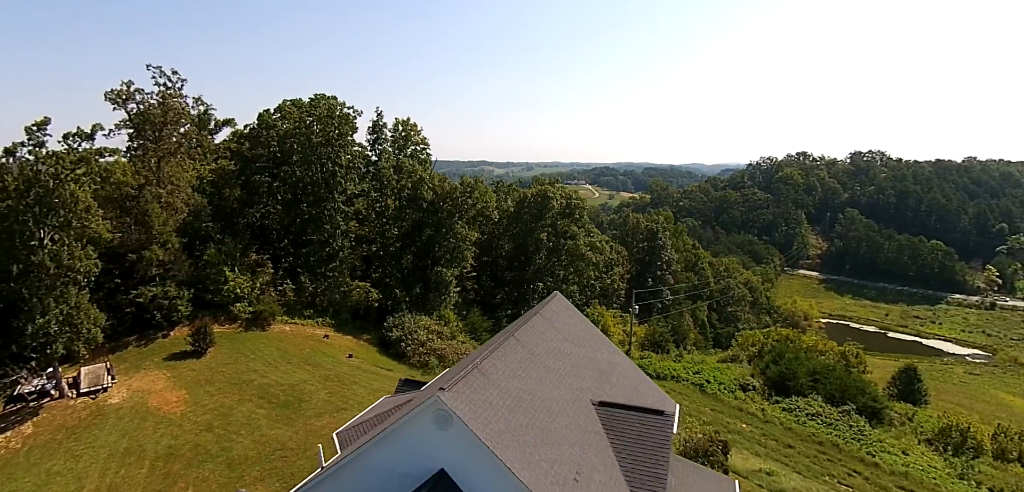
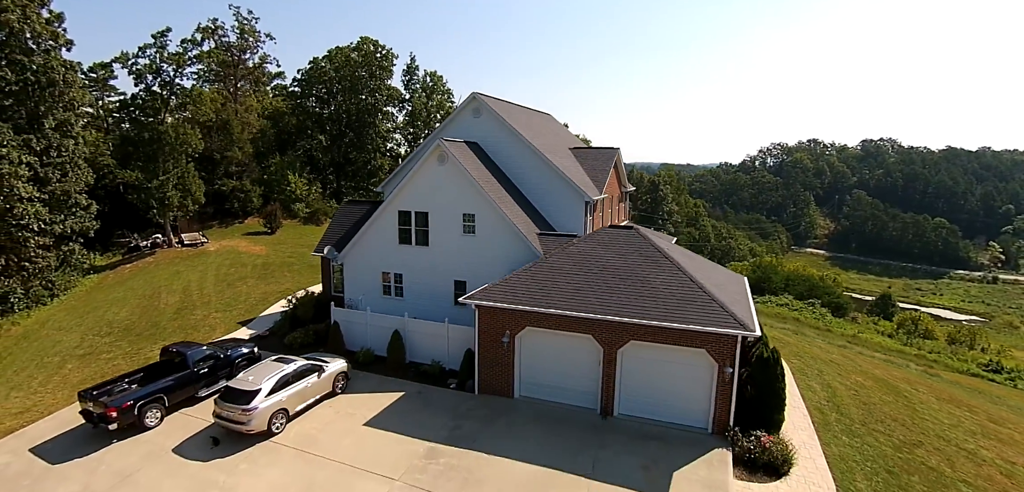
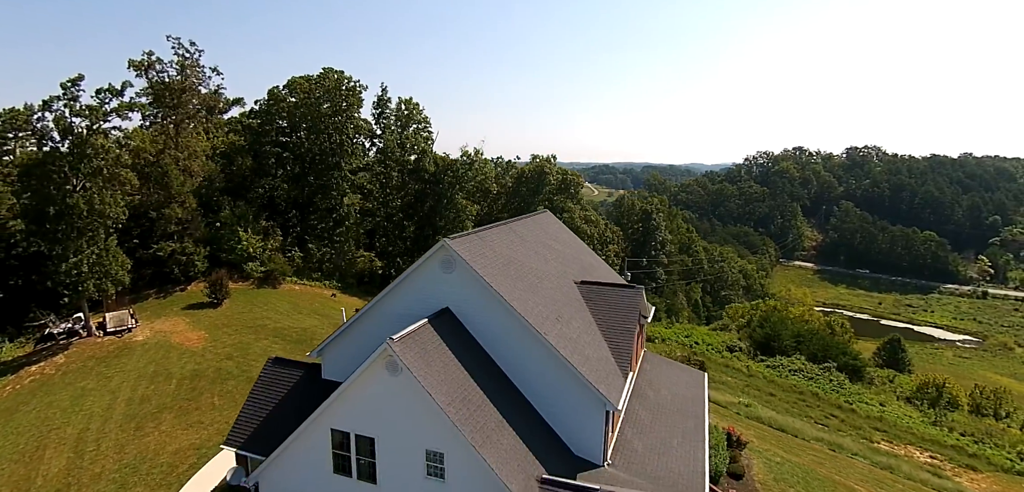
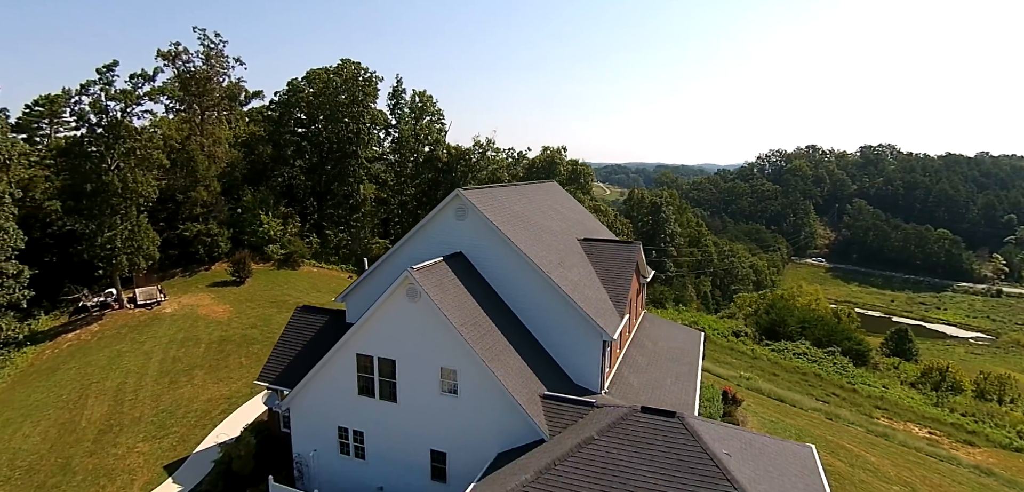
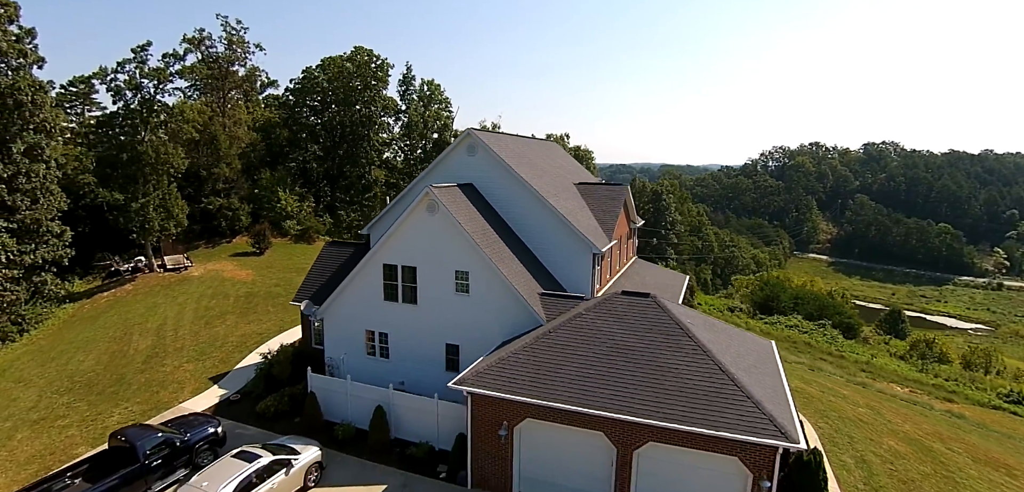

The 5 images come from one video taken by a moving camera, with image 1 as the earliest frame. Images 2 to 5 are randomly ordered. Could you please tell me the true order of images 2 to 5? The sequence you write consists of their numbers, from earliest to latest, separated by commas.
3, 4, 5, 2
